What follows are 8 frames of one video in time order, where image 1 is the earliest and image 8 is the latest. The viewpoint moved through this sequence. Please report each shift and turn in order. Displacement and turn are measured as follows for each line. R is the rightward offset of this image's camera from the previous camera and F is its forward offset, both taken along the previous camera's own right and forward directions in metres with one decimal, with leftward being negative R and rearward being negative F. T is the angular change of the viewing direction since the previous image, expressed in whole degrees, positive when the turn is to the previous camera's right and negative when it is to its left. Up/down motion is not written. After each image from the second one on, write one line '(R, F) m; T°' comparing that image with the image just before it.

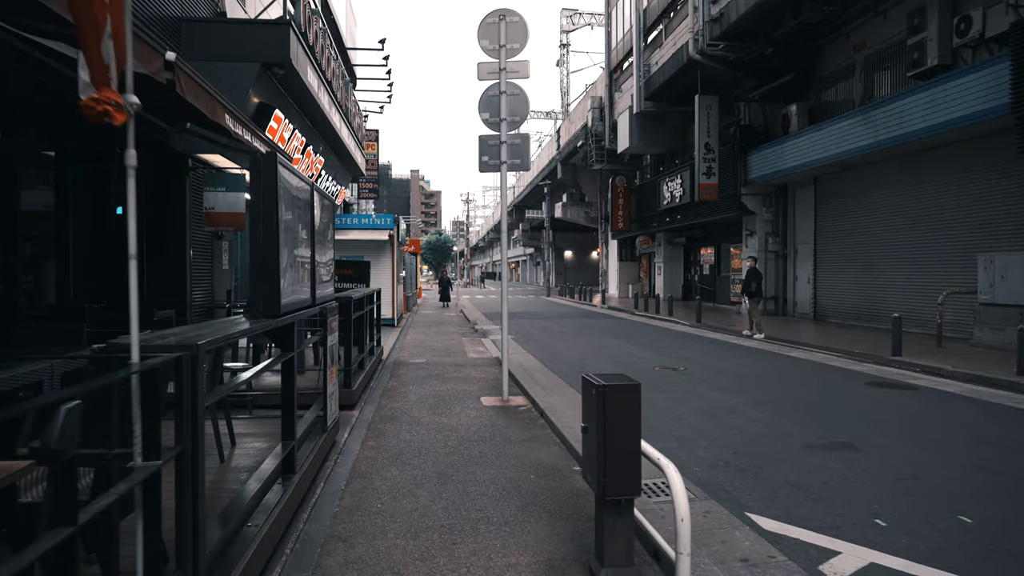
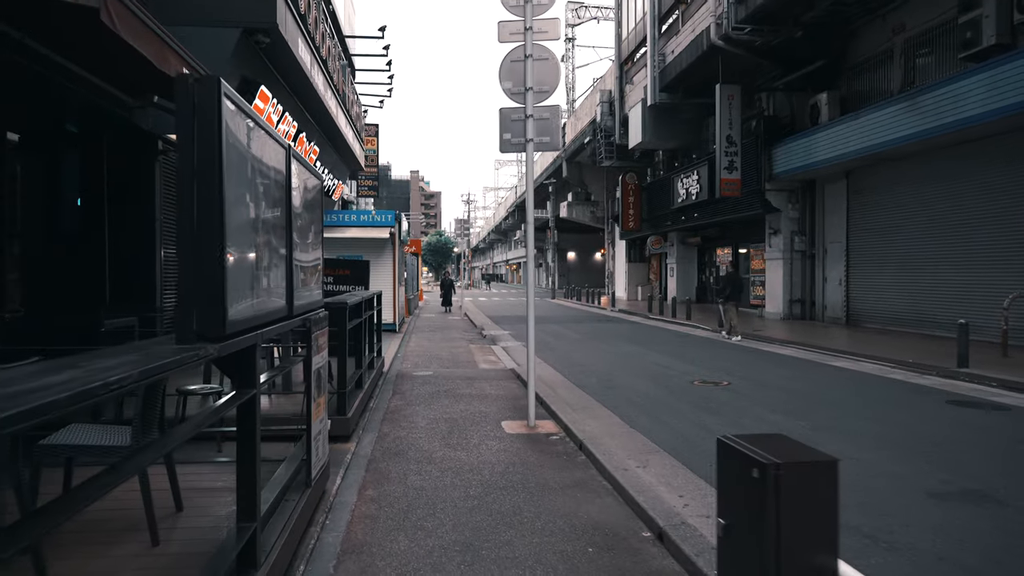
(-0.3, +1.5) m; 0°
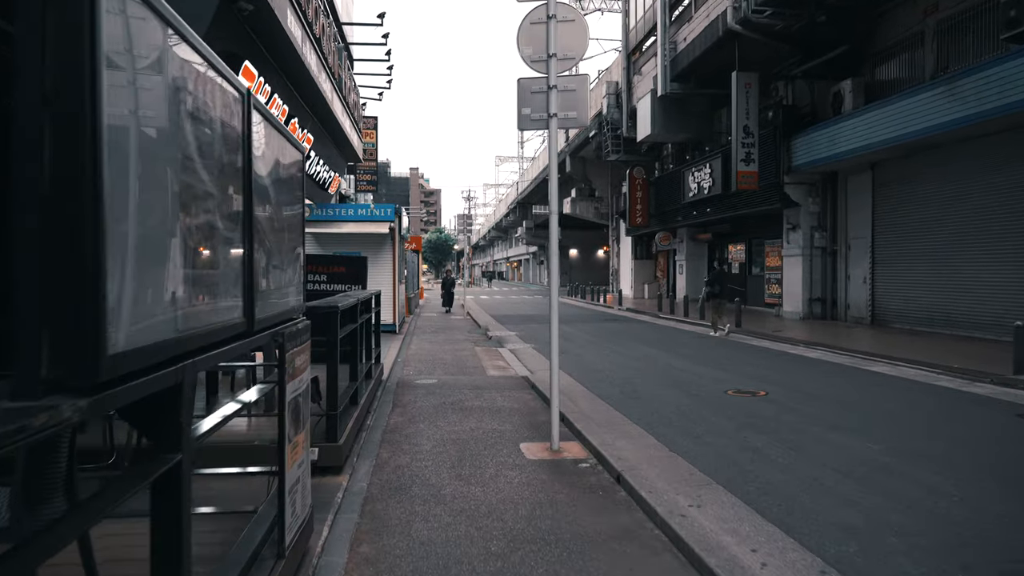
(-0.2, +1.1) m; 0°
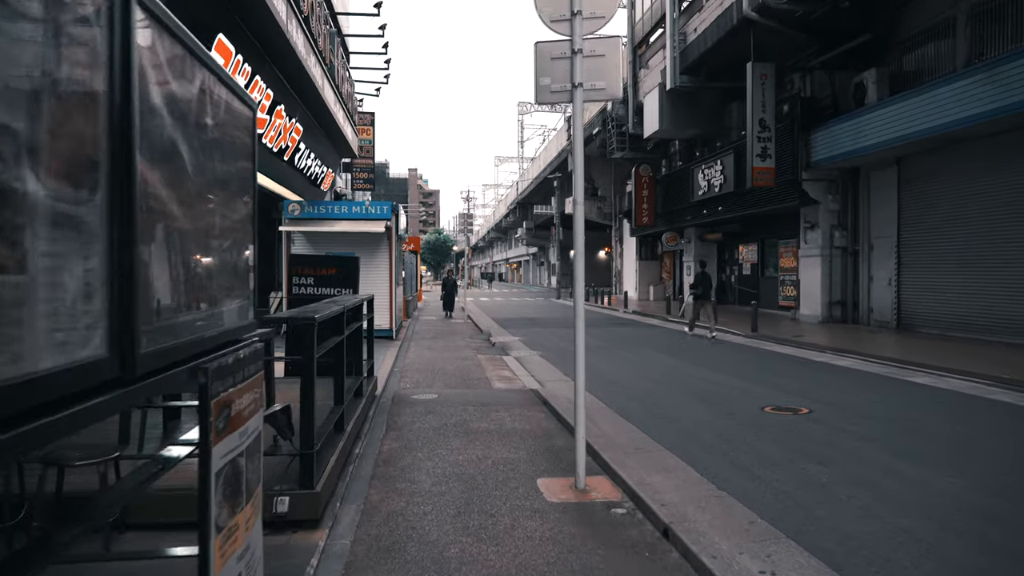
(-0.1, +1.1) m; 0°
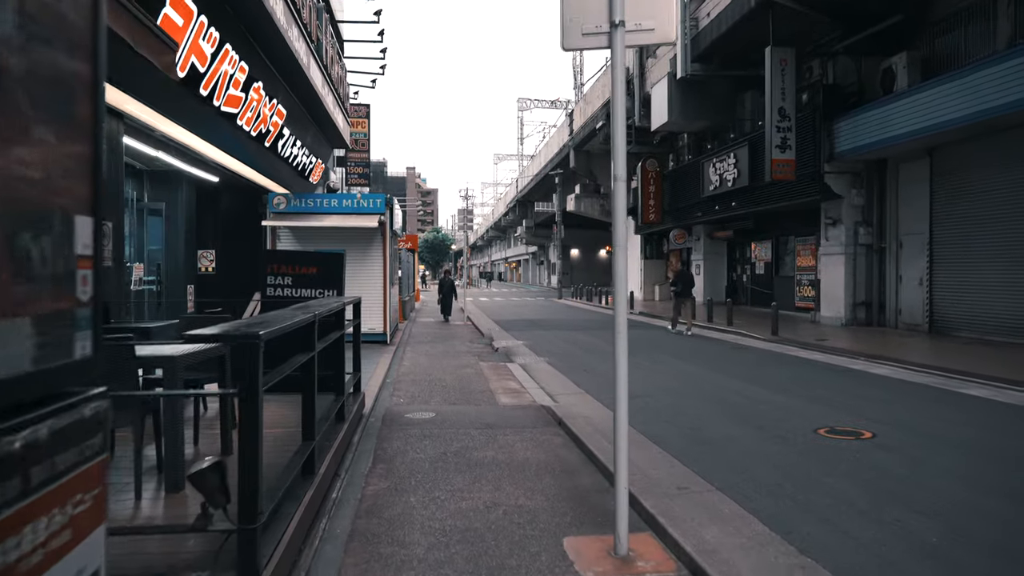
(-0.1, +1.3) m; 0°
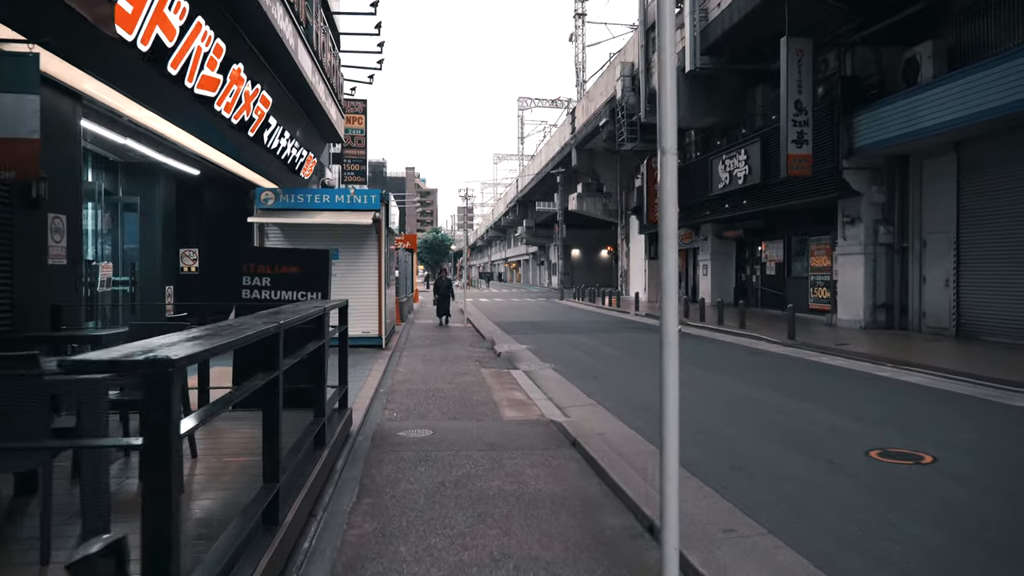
(-0.1, +0.9) m; 0°
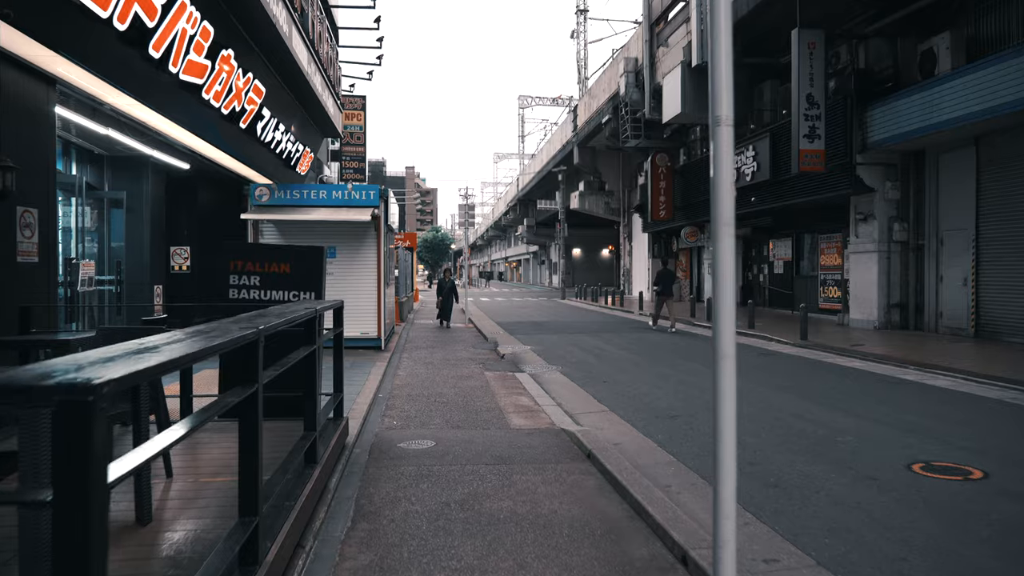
(-0.1, +0.5) m; 0°
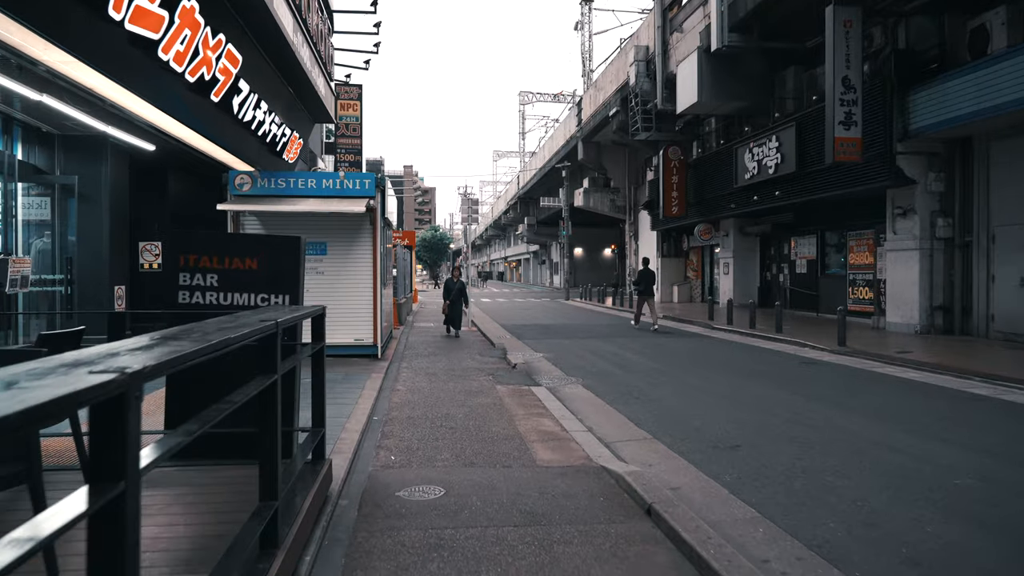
(-0.2, +1.5) m; 0°
